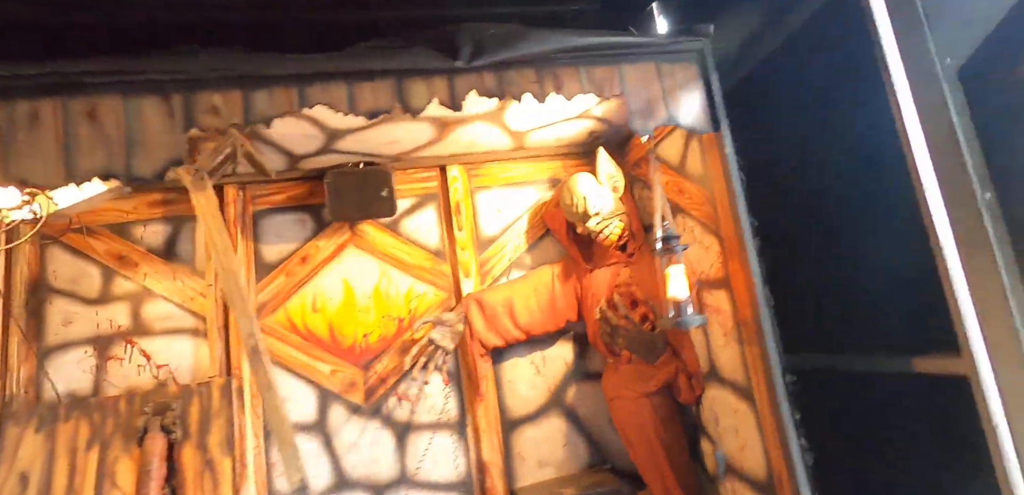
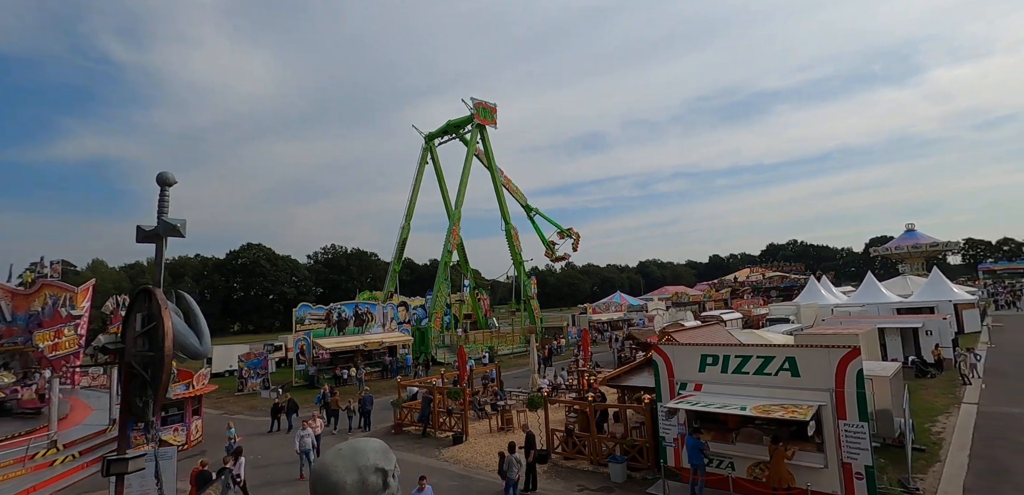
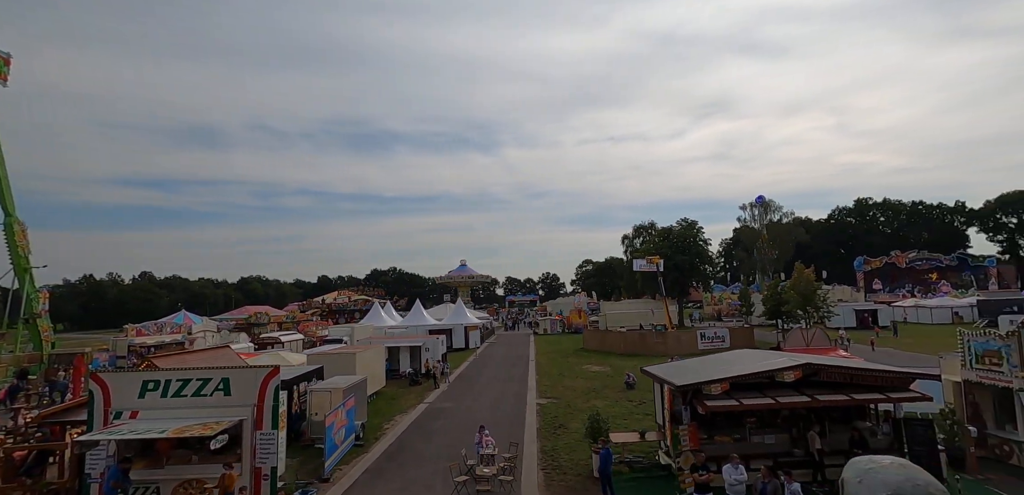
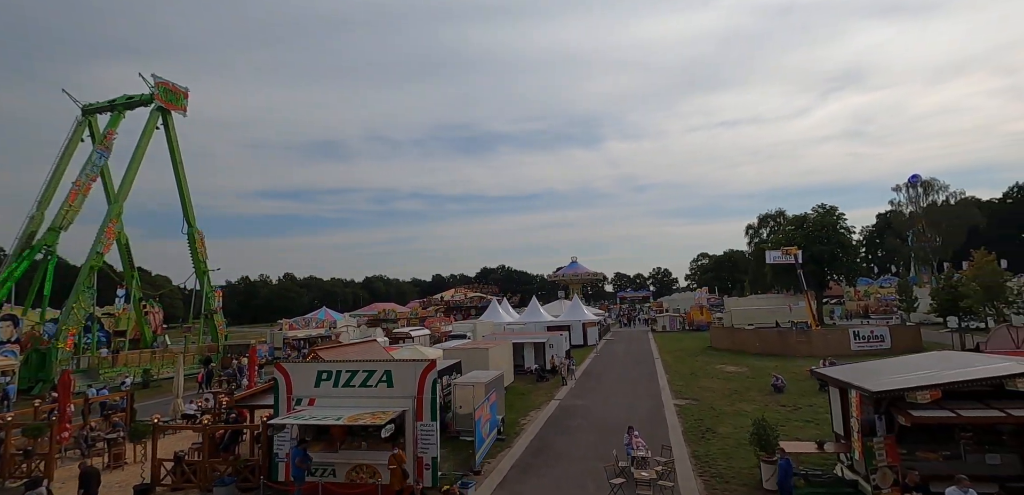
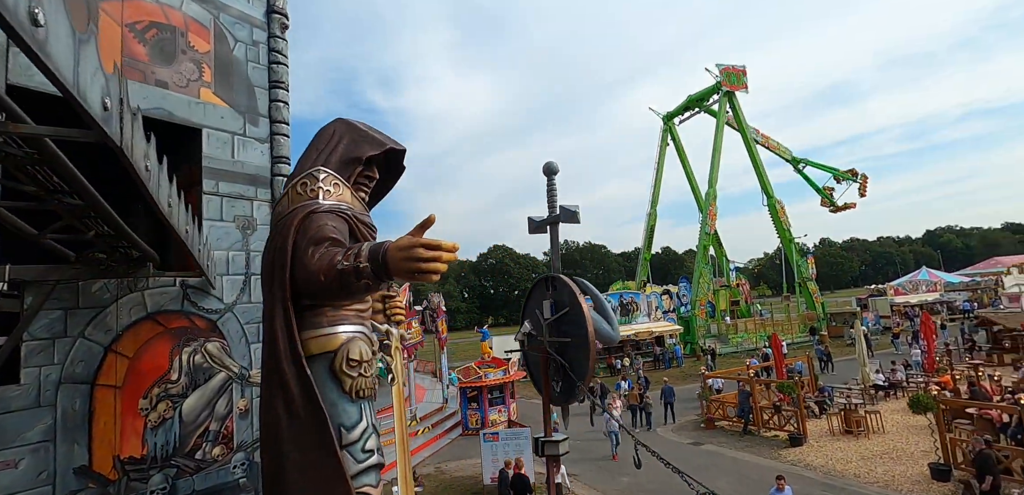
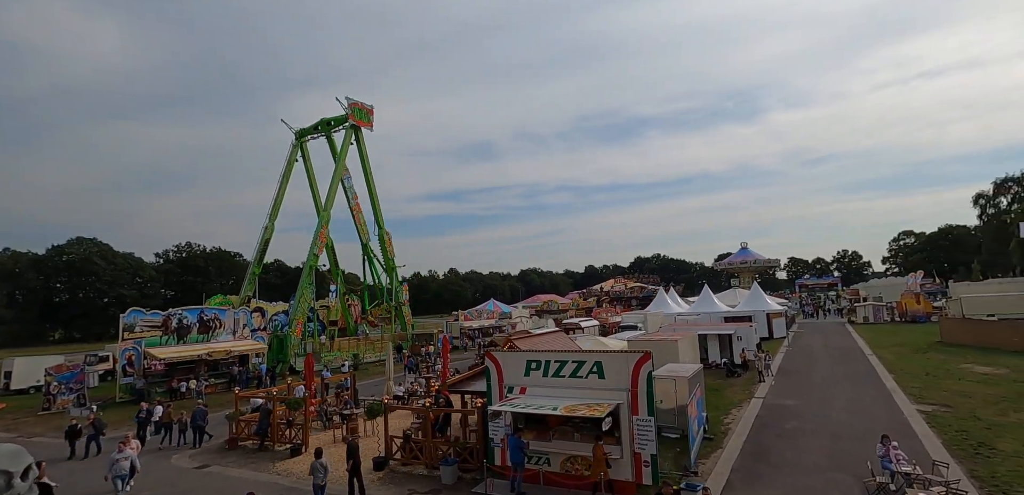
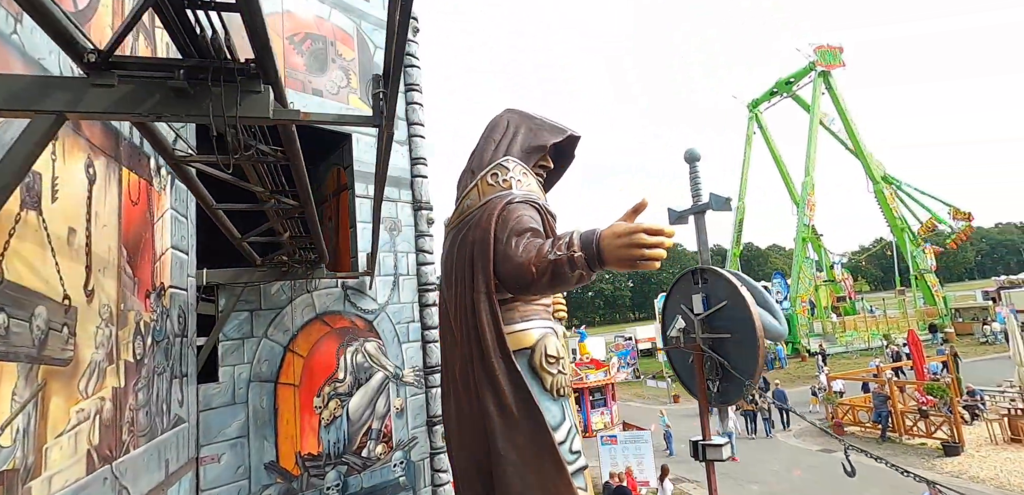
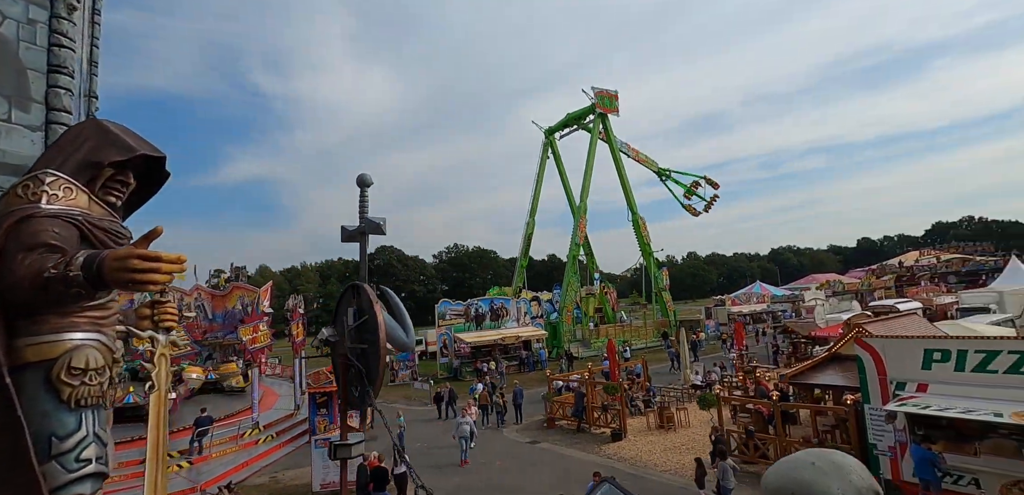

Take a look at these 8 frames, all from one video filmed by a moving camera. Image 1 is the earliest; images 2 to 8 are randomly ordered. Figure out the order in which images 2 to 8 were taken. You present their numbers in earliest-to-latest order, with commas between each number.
7, 5, 8, 2, 6, 4, 3
